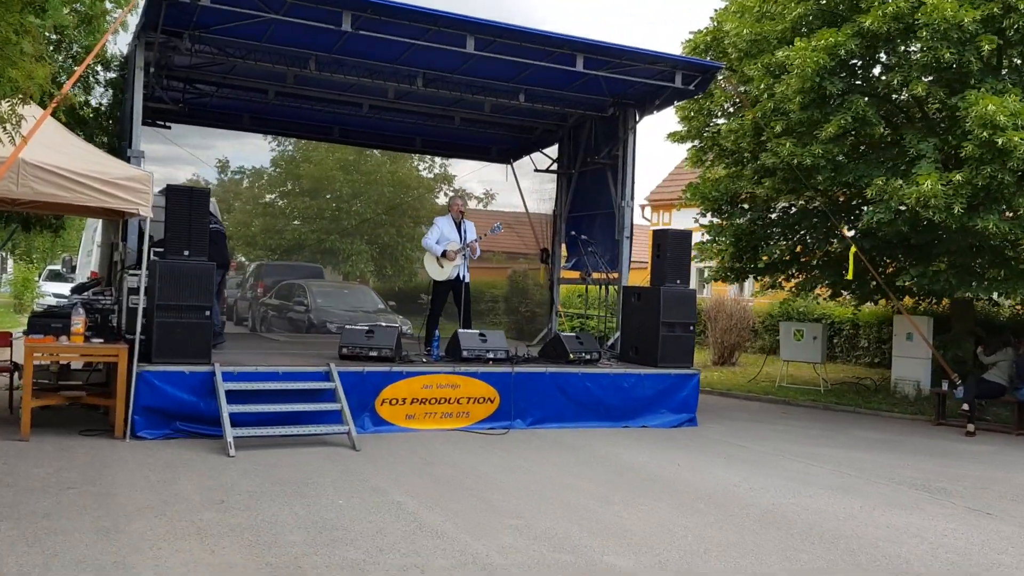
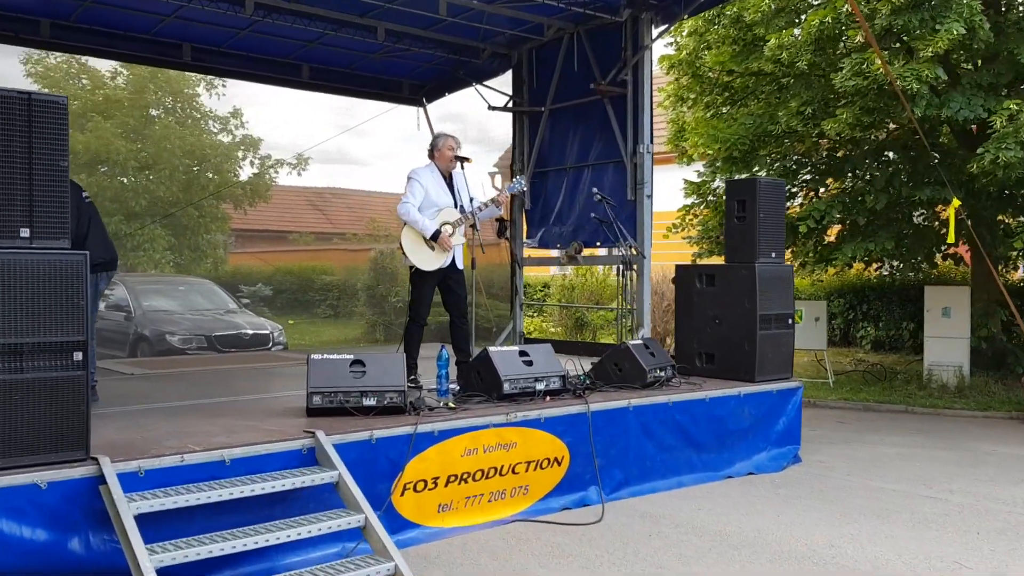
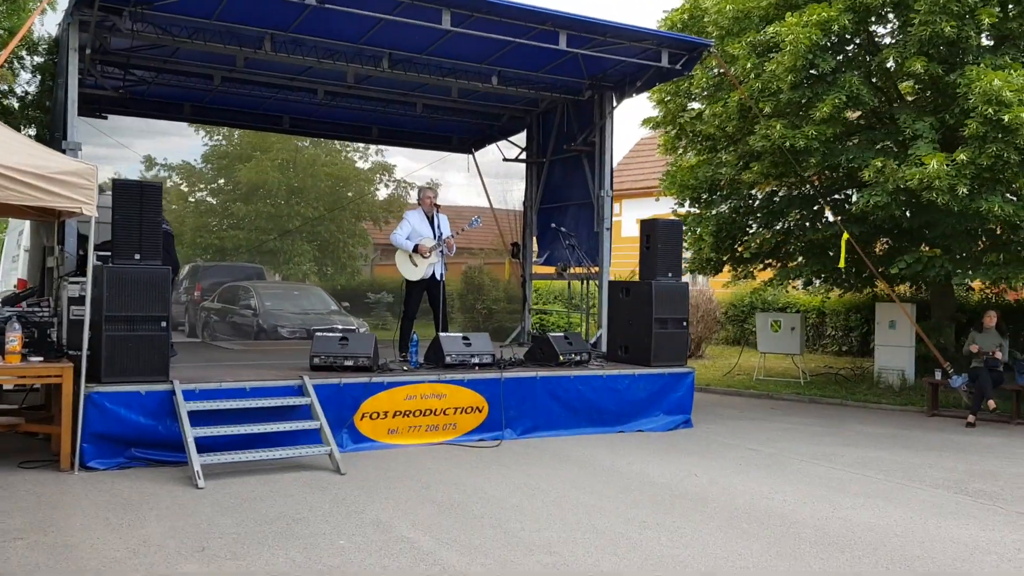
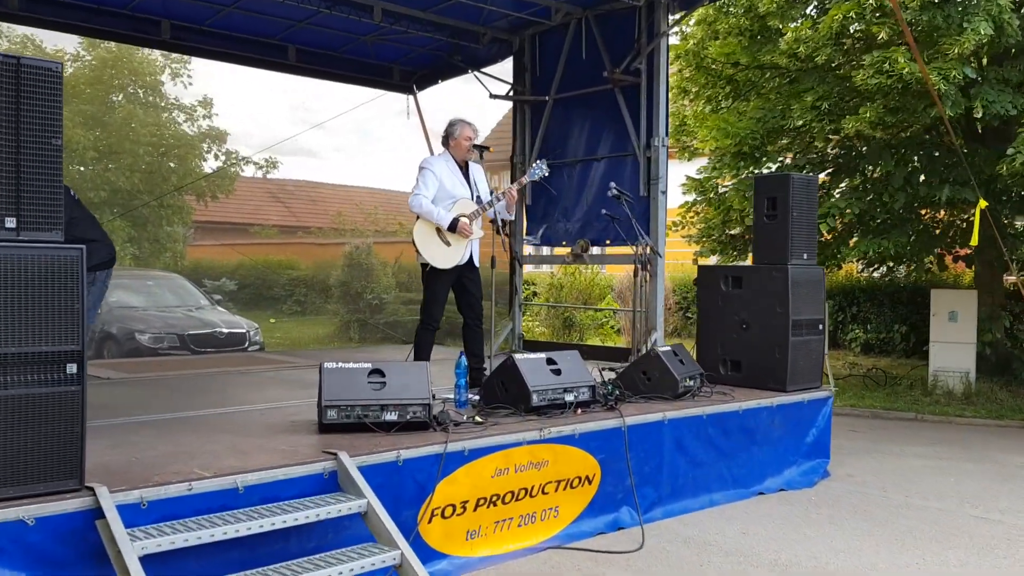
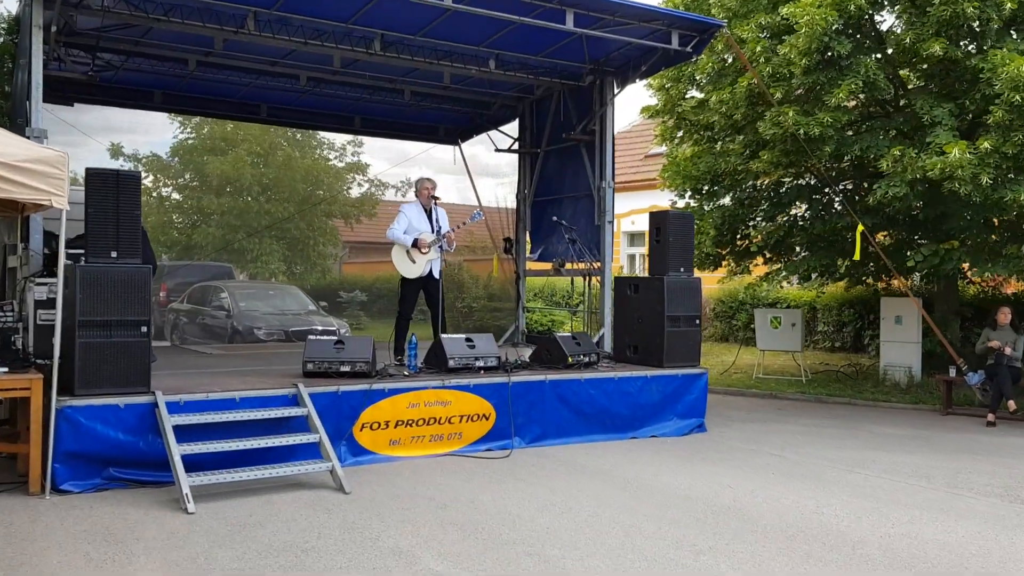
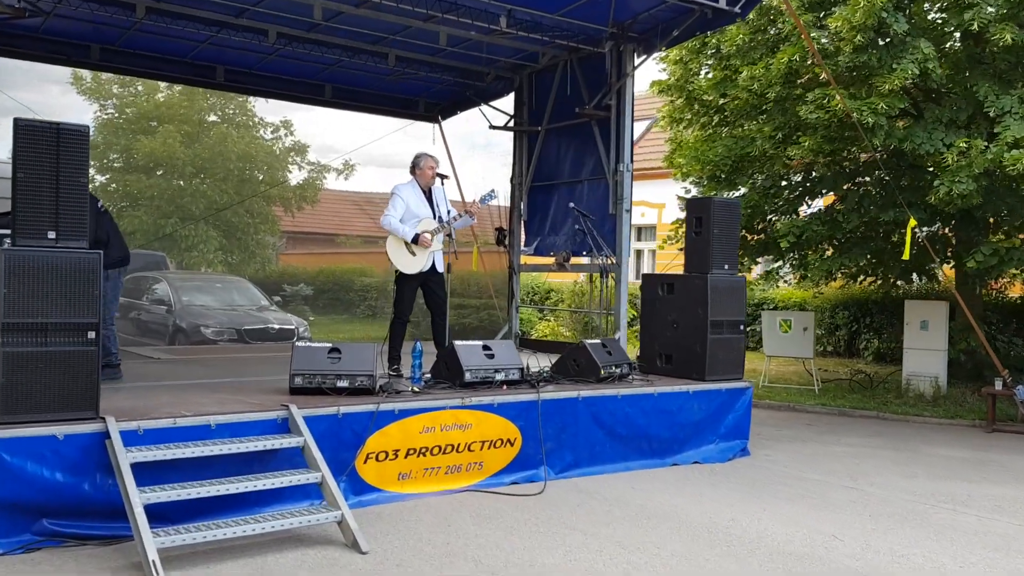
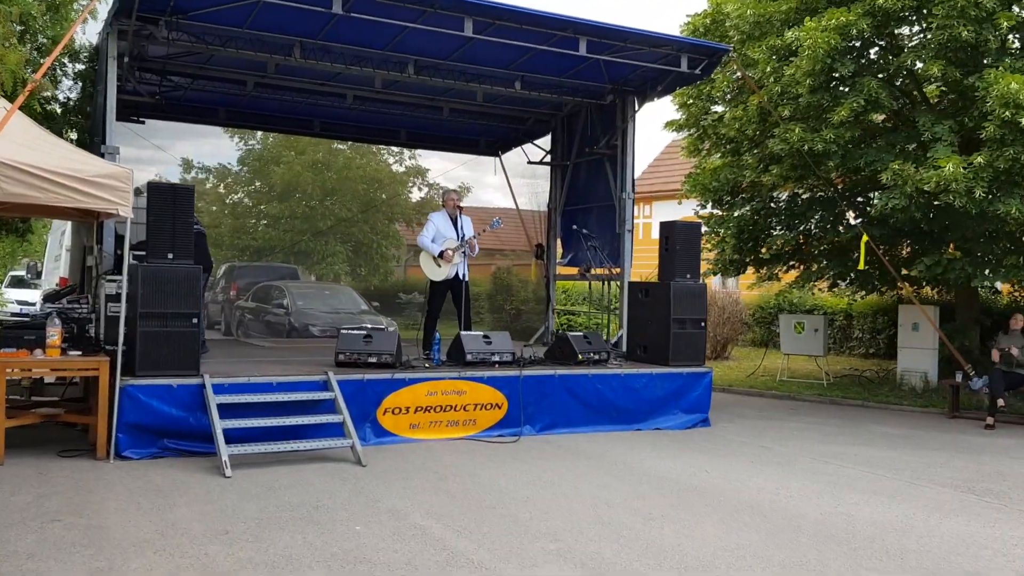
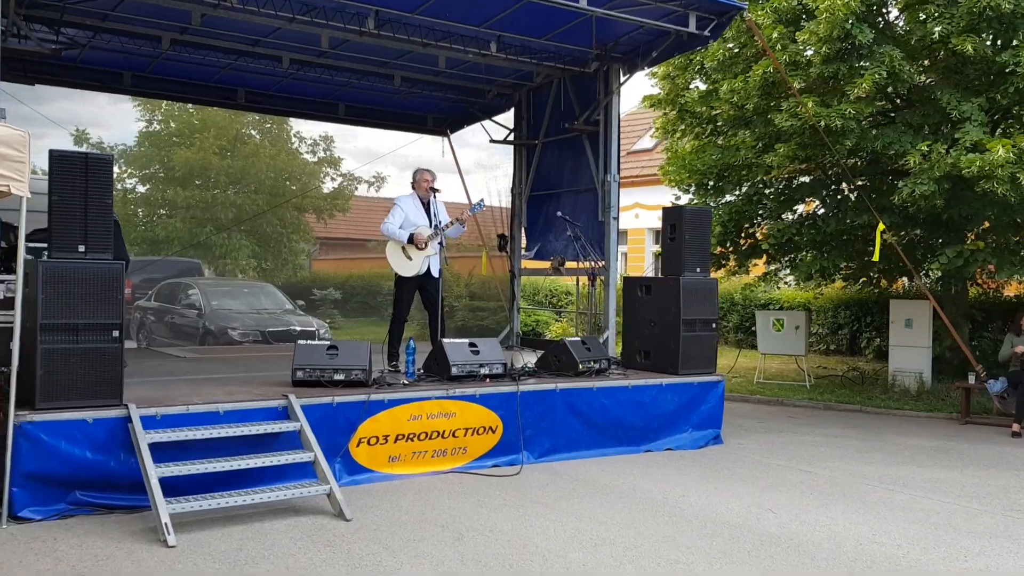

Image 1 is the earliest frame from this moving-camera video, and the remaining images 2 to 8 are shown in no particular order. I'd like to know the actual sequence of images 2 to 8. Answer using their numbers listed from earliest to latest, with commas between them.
7, 3, 5, 8, 6, 2, 4
